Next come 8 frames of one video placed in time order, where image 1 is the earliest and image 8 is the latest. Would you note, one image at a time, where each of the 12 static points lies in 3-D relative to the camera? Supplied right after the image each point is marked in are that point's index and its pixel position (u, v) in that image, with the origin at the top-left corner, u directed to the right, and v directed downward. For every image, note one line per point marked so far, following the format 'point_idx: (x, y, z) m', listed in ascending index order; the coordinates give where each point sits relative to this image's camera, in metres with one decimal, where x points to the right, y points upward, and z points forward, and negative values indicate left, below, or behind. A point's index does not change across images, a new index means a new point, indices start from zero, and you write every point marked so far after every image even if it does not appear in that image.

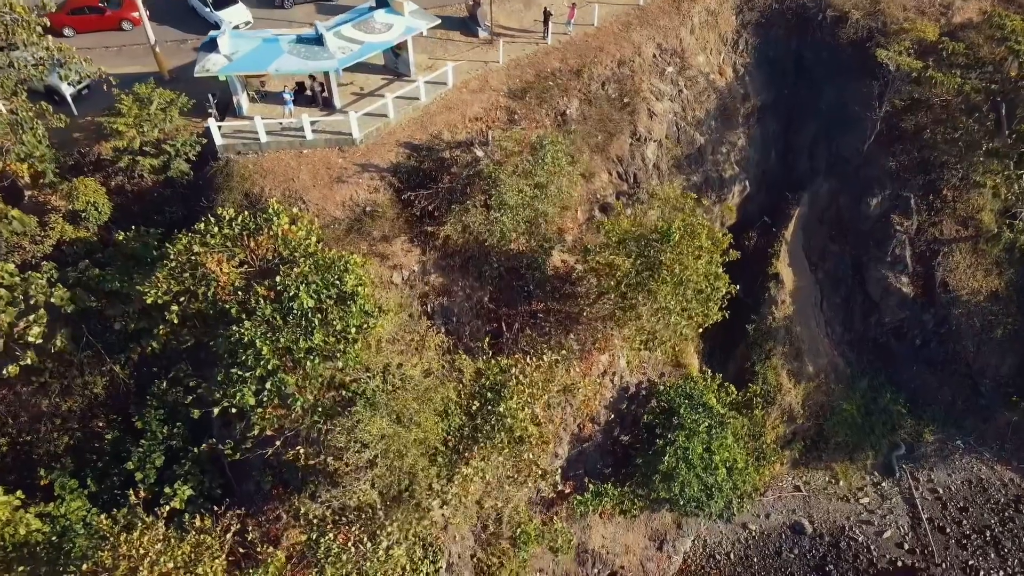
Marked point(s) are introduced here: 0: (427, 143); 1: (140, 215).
0: (-7.4, +12.7, +18.0) m
1: (-32.4, +6.3, +18.0) m
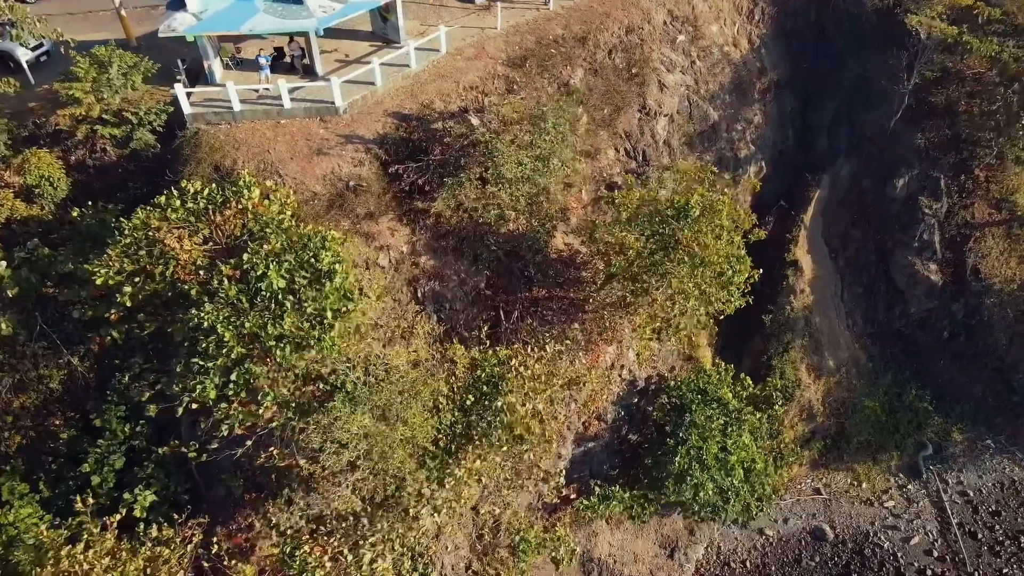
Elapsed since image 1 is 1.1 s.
0: (-7.5, +13.9, +16.4) m
1: (-32.5, +7.5, +16.4) m
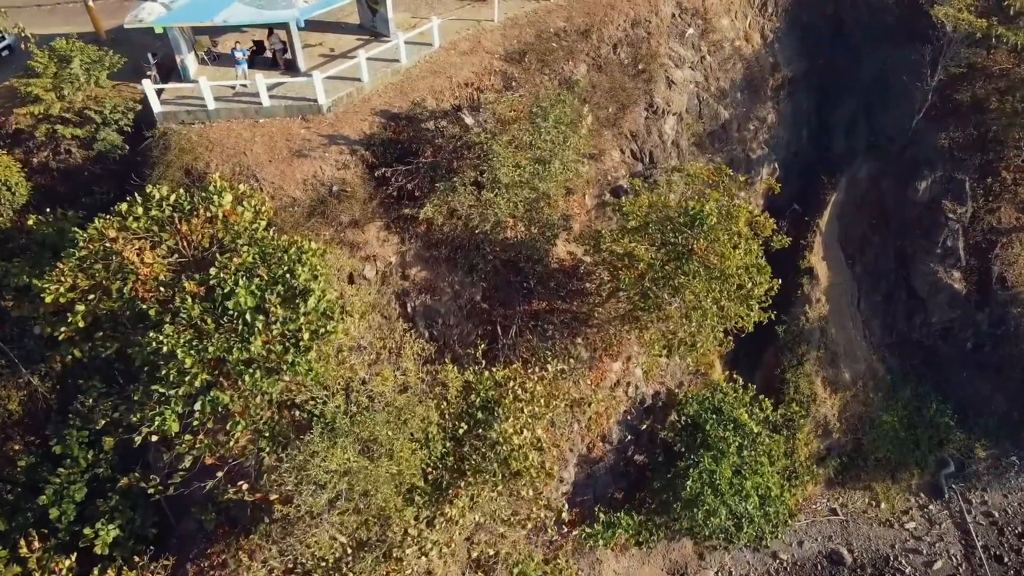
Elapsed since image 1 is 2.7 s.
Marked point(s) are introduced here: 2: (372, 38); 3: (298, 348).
0: (-7.6, +12.9, +15.2) m
1: (-32.7, +6.6, +15.2) m
2: (-11.4, +20.3, +16.8) m
3: (-10.9, -3.1, +10.6) m
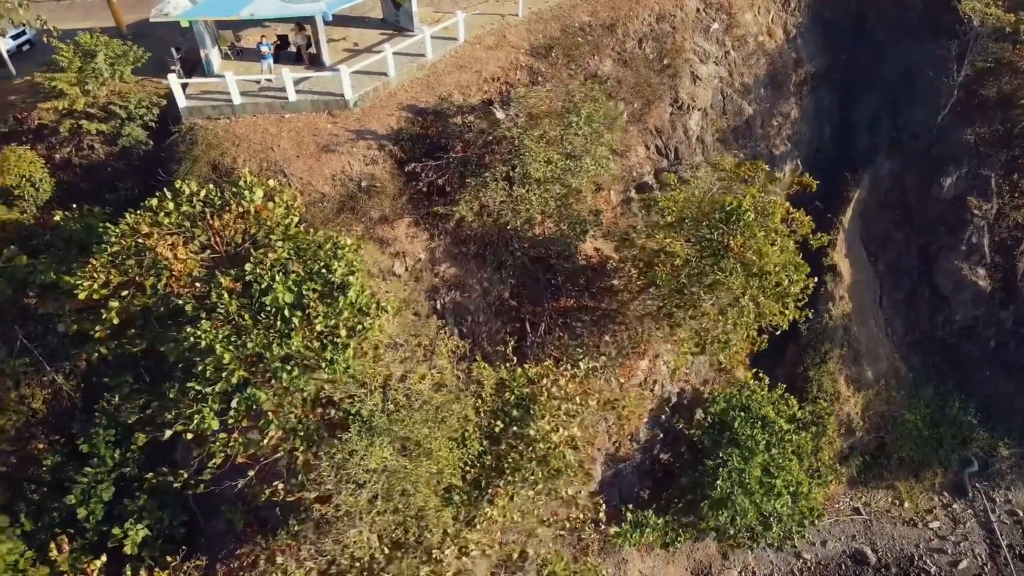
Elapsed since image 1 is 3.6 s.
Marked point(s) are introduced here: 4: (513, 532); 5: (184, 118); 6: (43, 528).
0: (-5.6, +13.2, +15.0) m
1: (-30.6, +6.7, +15.0) m
2: (-9.3, +20.5, +16.6) m
3: (-8.8, -2.9, +10.4) m
4: (+0.1, -14.5, +12.1) m
5: (-22.9, +11.8, +14.5) m
6: (-30.1, -15.5, +13.3) m
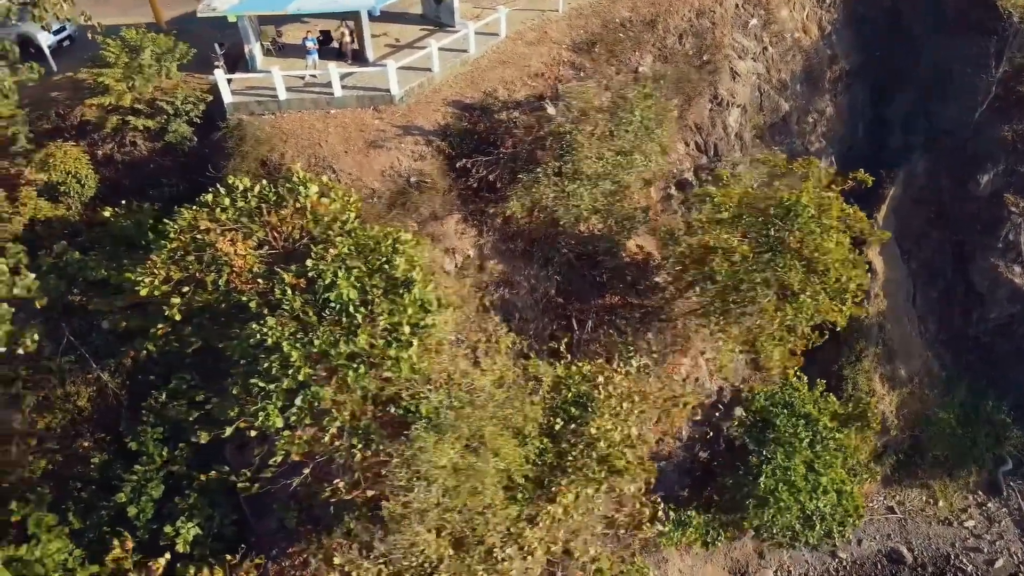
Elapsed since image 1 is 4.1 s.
0: (-2.3, +13.4, +14.9) m
1: (-27.3, +6.9, +14.9) m
2: (-6.0, +20.7, +16.5) m
3: (-5.5, -2.7, +10.3) m
4: (+3.4, -14.2, +12.0) m
5: (-19.6, +12.0, +14.4) m
6: (-26.8, -15.3, +13.2) m
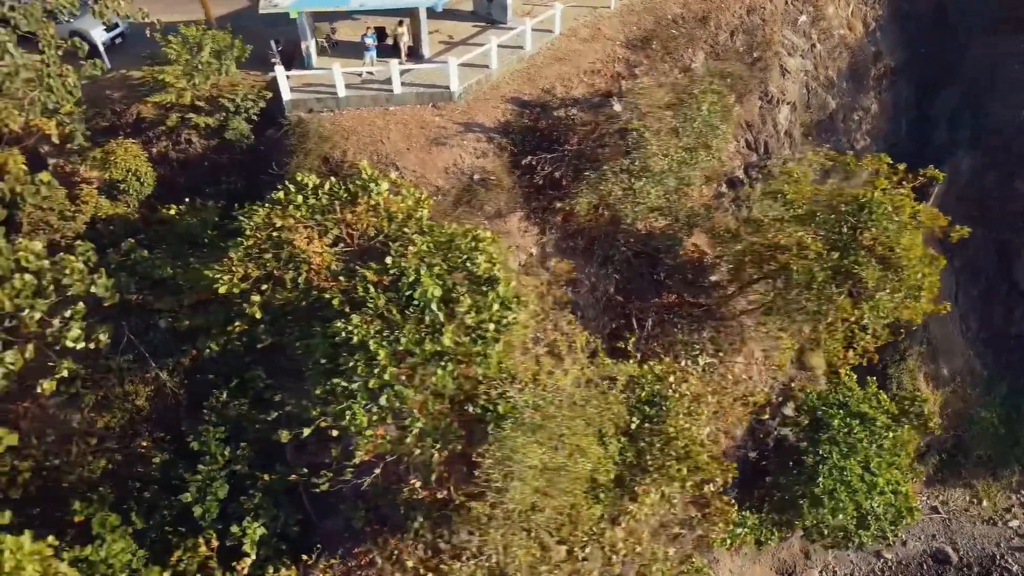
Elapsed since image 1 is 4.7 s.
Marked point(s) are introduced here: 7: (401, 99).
0: (+1.9, +13.5, +14.8) m
1: (-23.1, +7.1, +14.8) m
2: (-1.8, +20.8, +16.4) m
3: (-1.3, -2.6, +10.2) m
4: (+7.6, -14.1, +11.9) m
5: (-15.4, +12.2, +14.3) m
6: (-22.6, -15.2, +13.1) m
7: (-7.7, +13.2, +14.4) m
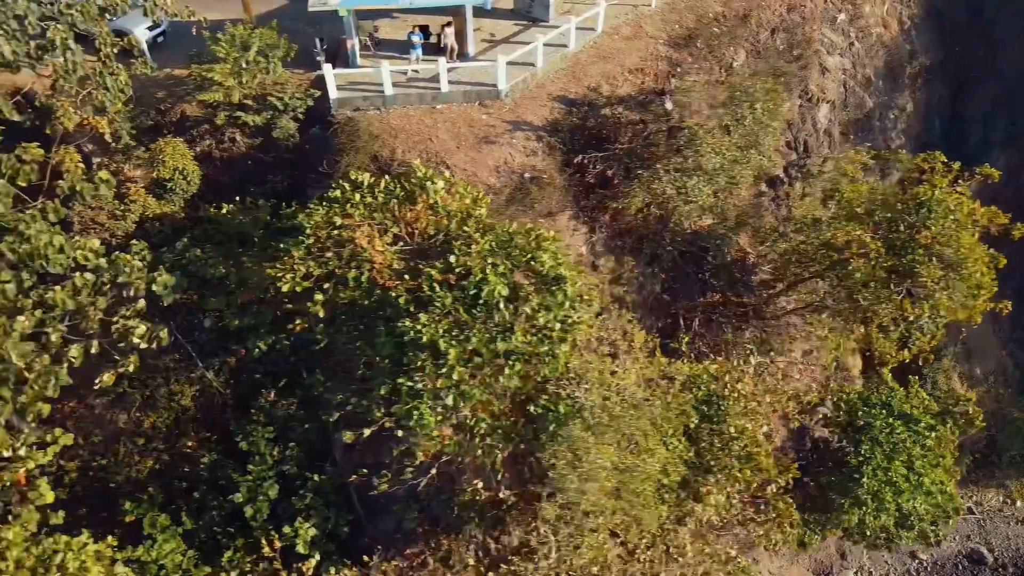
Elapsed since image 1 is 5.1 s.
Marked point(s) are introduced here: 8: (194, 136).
0: (+5.2, +13.5, +14.7) m
1: (-19.8, +7.1, +14.7) m
2: (+1.4, +20.9, +16.3) m
3: (+2.0, -2.5, +10.1) m
4: (+10.9, -14.1, +11.9) m
5: (-12.1, +12.2, +14.2) m
6: (-19.4, -15.1, +13.1) m
7: (-4.4, +13.2, +14.3) m
8: (-22.3, +10.7, +14.6) m
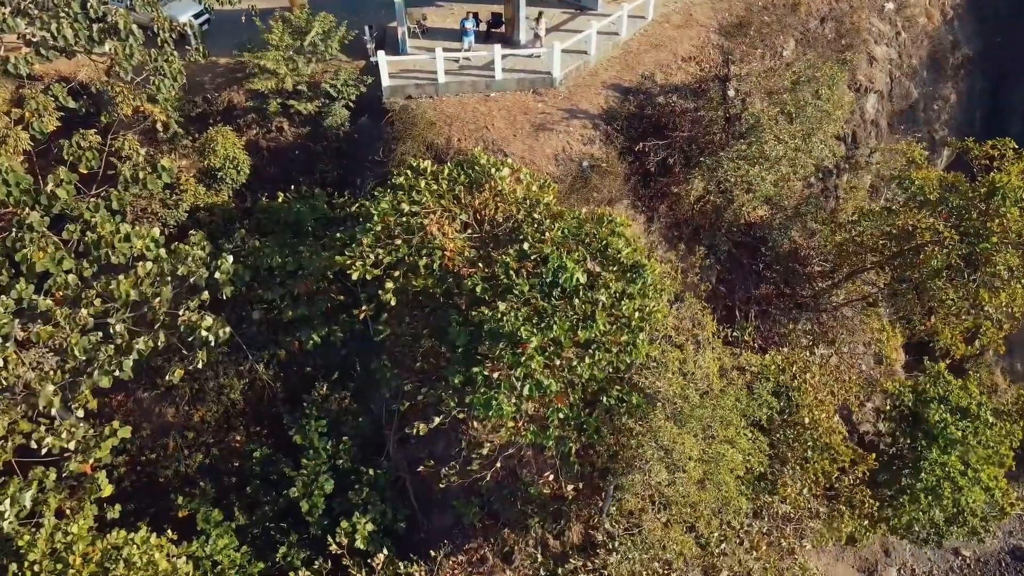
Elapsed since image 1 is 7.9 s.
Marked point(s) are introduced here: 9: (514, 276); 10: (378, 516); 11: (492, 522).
0: (+8.9, +14.1, +14.4) m
1: (-16.1, +7.7, +14.4) m
2: (+5.2, +21.5, +16.1) m
3: (+5.7, -1.9, +9.9) m
4: (+14.6, -13.5, +11.6) m
5: (-8.4, +12.8, +13.9) m
6: (-15.6, -14.5, +12.8) m
7: (-0.7, +13.8, +14.1) m
8: (-18.6, +11.3, +14.3) m
9: (+0.1, +0.5, +9.8) m
10: (-7.9, -13.5, +12.4) m
11: (-1.2, -13.8, +12.3) m
